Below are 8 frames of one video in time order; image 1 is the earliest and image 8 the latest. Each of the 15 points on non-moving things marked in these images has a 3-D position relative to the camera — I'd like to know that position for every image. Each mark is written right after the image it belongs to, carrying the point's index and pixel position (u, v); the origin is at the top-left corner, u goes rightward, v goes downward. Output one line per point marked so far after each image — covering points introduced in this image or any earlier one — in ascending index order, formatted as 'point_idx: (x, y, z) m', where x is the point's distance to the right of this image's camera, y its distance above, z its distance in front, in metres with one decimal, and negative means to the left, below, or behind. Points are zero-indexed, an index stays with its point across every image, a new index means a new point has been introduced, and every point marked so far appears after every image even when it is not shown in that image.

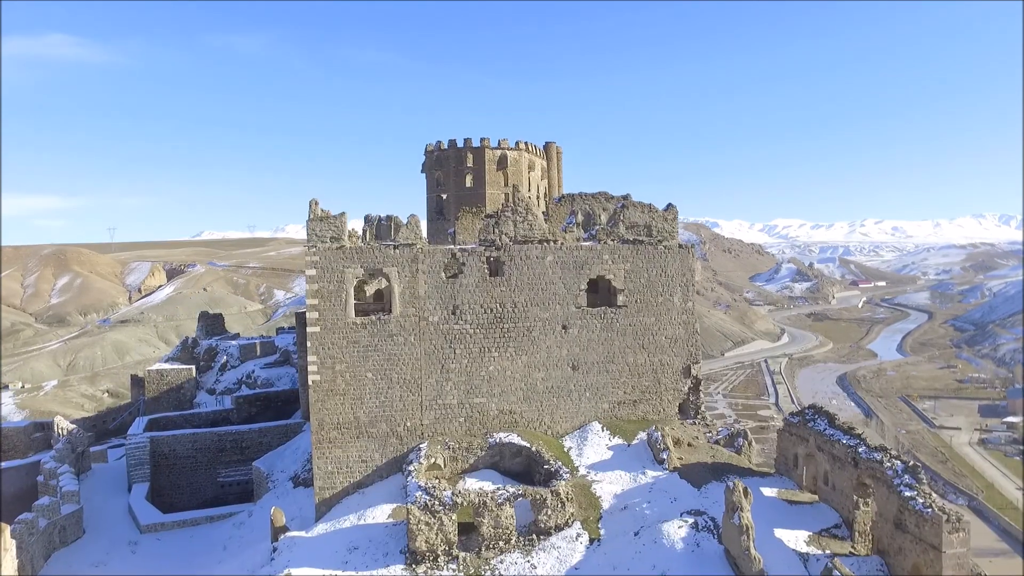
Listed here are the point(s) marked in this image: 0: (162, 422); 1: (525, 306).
0: (-11.5, -4.4, +18.6) m
1: (+0.2, -0.3, +10.7) m
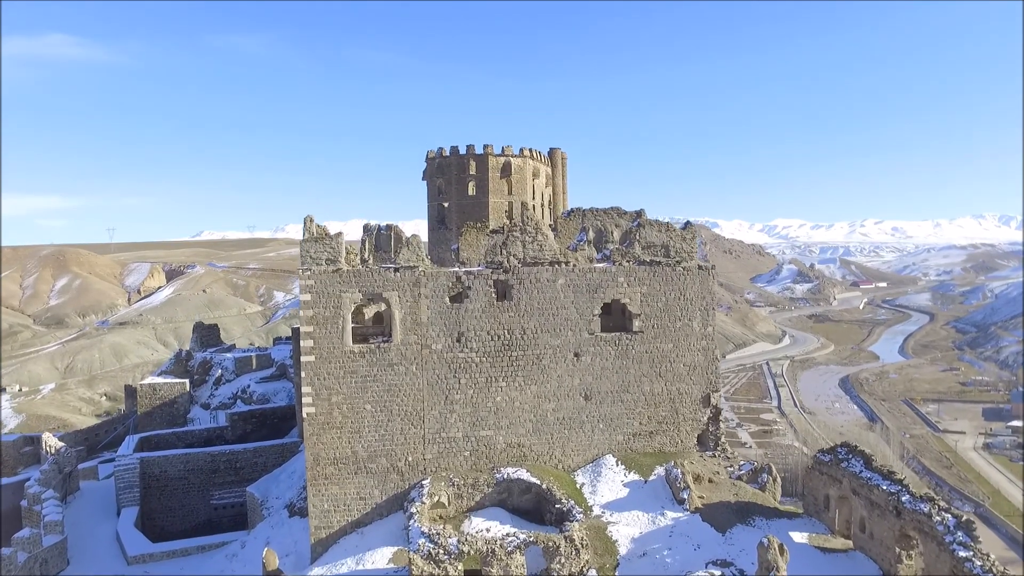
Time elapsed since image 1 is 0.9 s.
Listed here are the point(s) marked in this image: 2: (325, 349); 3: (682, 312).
0: (-11.3, -4.8, +17.9) m
1: (+0.4, -0.8, +10.0) m
2: (-3.1, -1.0, +9.5) m
3: (+3.1, -0.5, +10.4) m
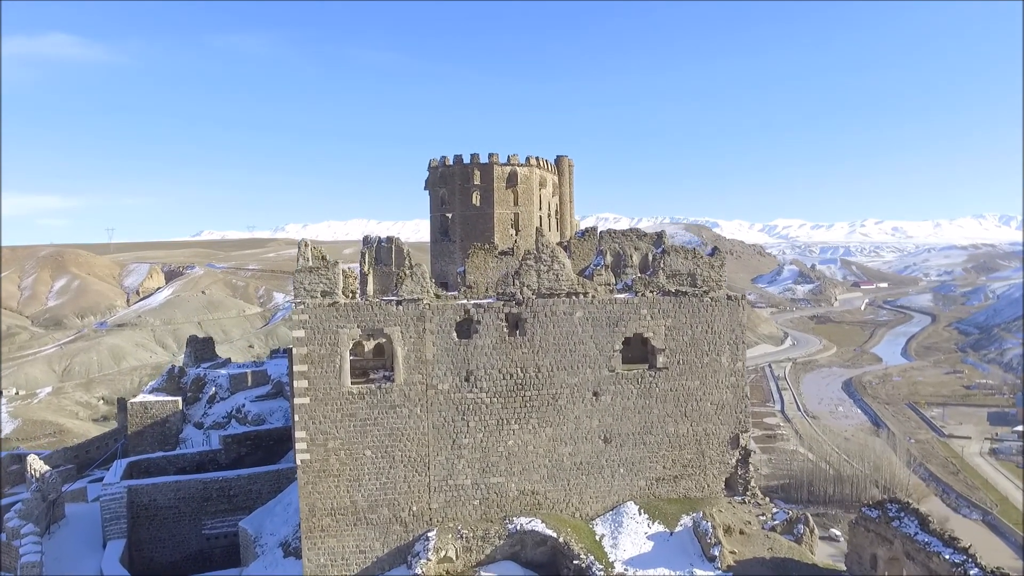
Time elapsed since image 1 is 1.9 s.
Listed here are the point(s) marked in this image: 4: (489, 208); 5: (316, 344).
0: (-11.1, -5.3, +17.1) m
1: (+0.6, -1.3, +9.1) m
2: (-2.9, -1.6, +8.7) m
3: (+3.4, -1.0, +9.6) m
4: (-0.8, +2.8, +19.9) m
5: (-3.0, -0.9, +8.6) m
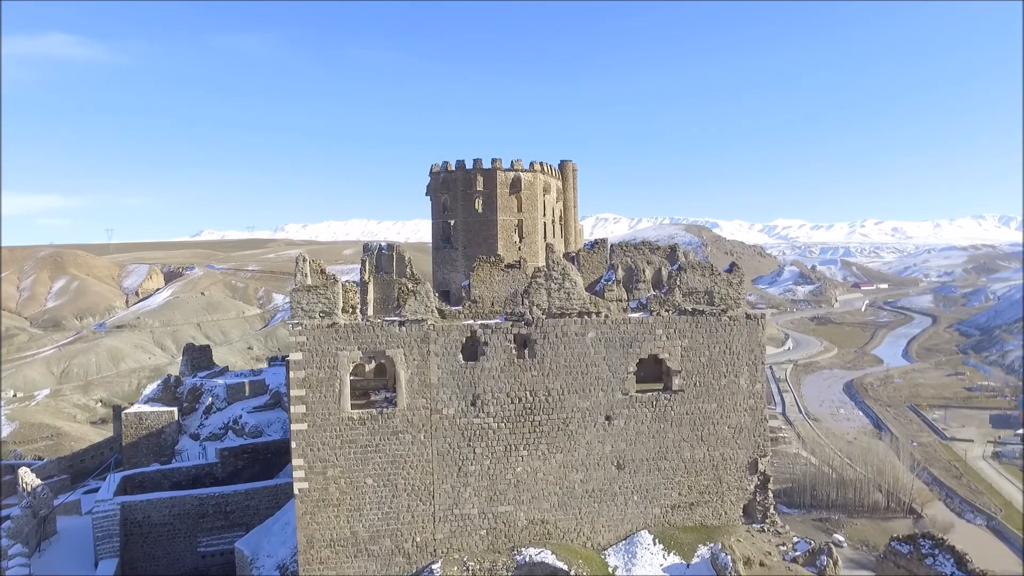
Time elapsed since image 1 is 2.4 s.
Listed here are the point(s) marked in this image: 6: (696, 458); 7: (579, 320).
0: (-11.0, -5.6, +16.6) m
1: (+0.8, -1.6, +8.7) m
2: (-2.8, -1.9, +8.3) m
3: (+3.5, -1.3, +9.2) m
4: (-0.6, +2.5, +19.5) m
5: (-2.9, -1.1, +8.2) m
6: (+3.0, -2.8, +9.2) m
7: (+1.0, -0.5, +8.6) m
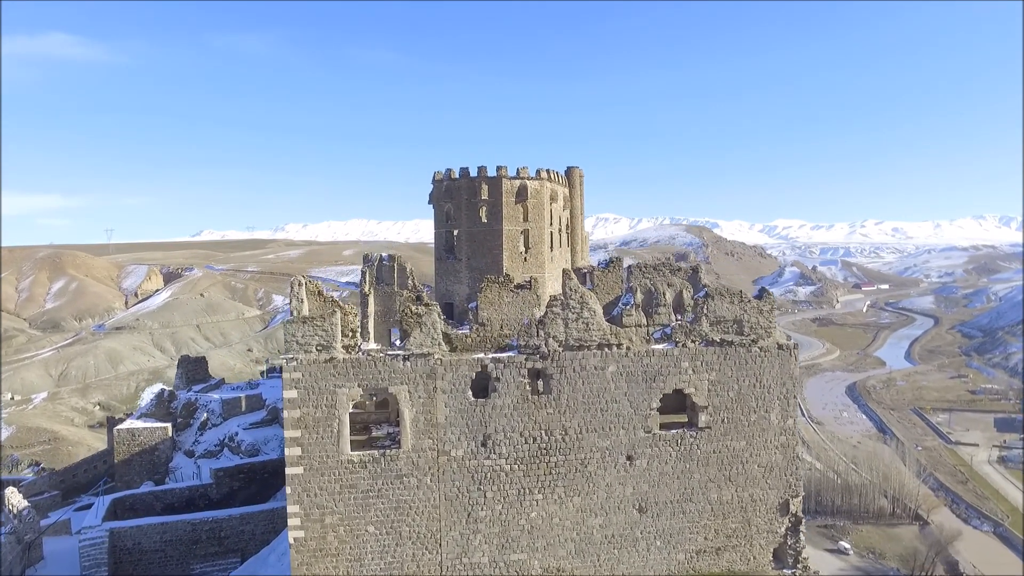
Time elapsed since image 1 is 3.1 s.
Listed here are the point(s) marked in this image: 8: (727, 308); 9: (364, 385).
0: (-10.8, -6.0, +15.9) m
1: (+0.9, -2.1, +8.0) m
2: (-2.6, -2.3, +7.6) m
3: (+3.7, -1.7, +8.5) m
4: (-0.5, +2.1, +18.8) m
5: (-2.7, -1.6, +7.5) m
6: (+3.2, -3.2, +8.5) m
7: (+1.2, -0.9, +7.9) m
8: (+3.2, -0.3, +8.4) m
9: (-2.0, -1.3, +7.5) m
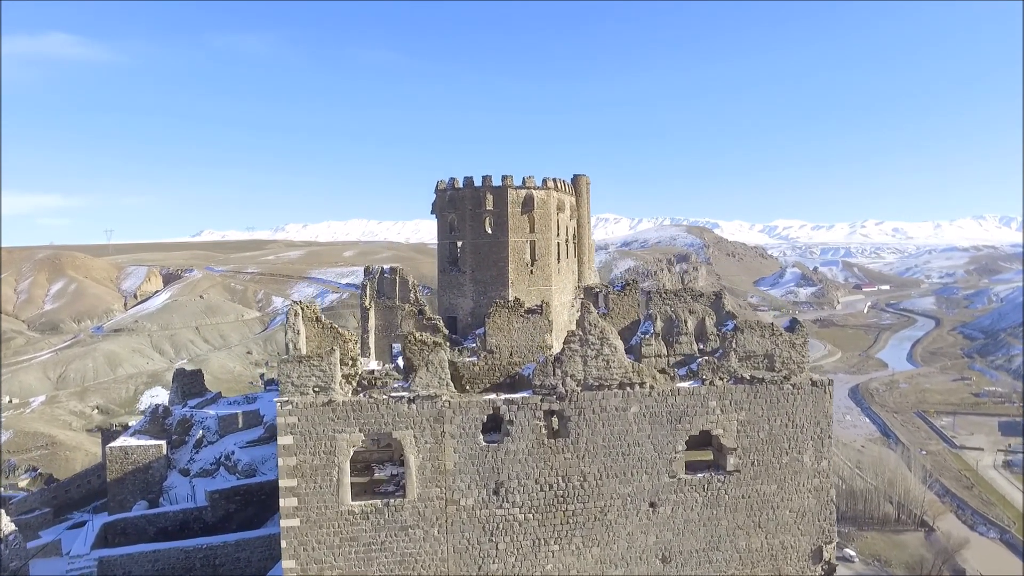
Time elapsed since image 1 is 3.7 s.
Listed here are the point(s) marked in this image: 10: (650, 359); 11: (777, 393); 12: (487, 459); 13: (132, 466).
0: (-10.6, -6.5, +15.3) m
1: (+1.1, -2.5, +7.4) m
2: (-2.4, -2.7, +7.0) m
3: (+3.9, -2.2, +7.9) m
4: (-0.3, +1.7, +18.2) m
5: (-2.5, -2.0, +6.9) m
6: (+3.4, -3.6, +7.9) m
7: (+1.4, -1.4, +7.3) m
8: (+3.4, -0.7, +7.8) m
9: (-1.8, -1.7, +6.9) m
10: (+2.2, -1.1, +9.0) m
11: (+3.6, -1.4, +7.8) m
12: (-0.3, -2.1, +7.1) m
13: (-12.1, -5.7, +17.9) m
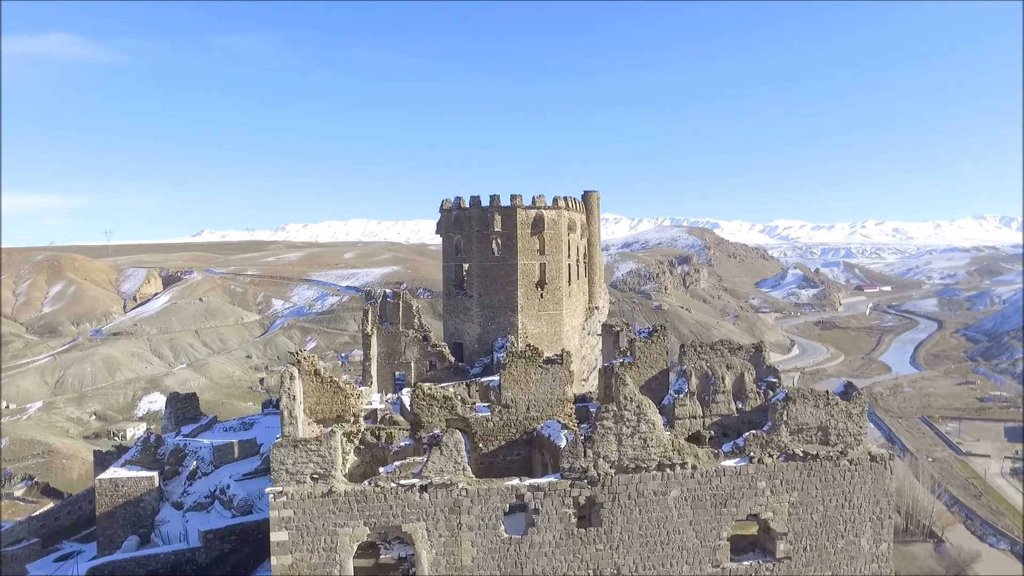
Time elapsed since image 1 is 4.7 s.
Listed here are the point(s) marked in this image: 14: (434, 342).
0: (-10.3, -7.2, +14.5) m
1: (+1.4, -3.3, +6.5) m
2: (-2.1, -3.5, +6.1) m
3: (+4.1, -2.9, +7.0) m
4: (0.0, +0.9, +17.3) m
5: (-2.2, -2.8, +6.0) m
6: (+3.6, -4.4, +7.1) m
7: (+1.7, -2.1, +6.5) m
8: (+3.7, -1.5, +7.0) m
9: (-1.5, -2.5, +6.1) m
10: (+2.5, -1.9, +8.1) m
11: (+3.9, -2.2, +6.9) m
12: (0.0, -2.9, +6.3) m
13: (-11.8, -6.5, +17.1) m
14: (-2.3, -1.6, +17.1) m
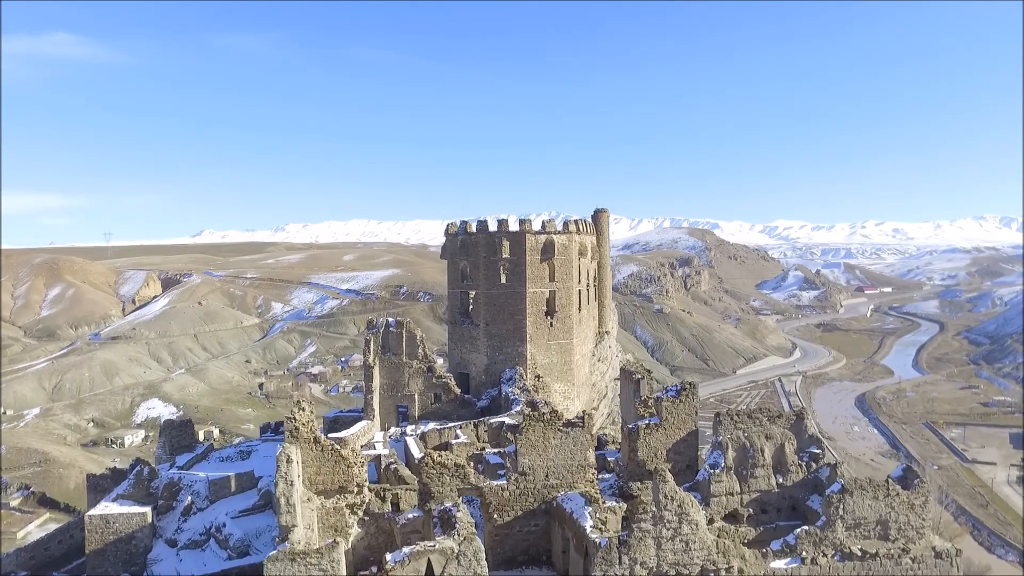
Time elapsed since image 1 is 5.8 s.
0: (-10.1, -8.1, +13.7) m
1: (+1.7, -4.1, +5.8) m
2: (-1.9, -4.4, +5.4) m
3: (+4.4, -3.8, +6.3) m
4: (+0.3, 0.0, +16.6) m
5: (-1.9, -3.6, +5.3) m
6: (+3.9, -5.3, +6.3) m
7: (+1.9, -3.0, +5.7) m
8: (+3.9, -2.4, +6.2) m
9: (-1.3, -3.4, +5.3) m
10: (+2.7, -2.8, +7.4) m
11: (+4.2, -3.1, +6.2) m
12: (+0.2, -3.8, +5.5) m
13: (-11.5, -7.3, +16.3) m
14: (-2.1, -2.5, +16.4) m
